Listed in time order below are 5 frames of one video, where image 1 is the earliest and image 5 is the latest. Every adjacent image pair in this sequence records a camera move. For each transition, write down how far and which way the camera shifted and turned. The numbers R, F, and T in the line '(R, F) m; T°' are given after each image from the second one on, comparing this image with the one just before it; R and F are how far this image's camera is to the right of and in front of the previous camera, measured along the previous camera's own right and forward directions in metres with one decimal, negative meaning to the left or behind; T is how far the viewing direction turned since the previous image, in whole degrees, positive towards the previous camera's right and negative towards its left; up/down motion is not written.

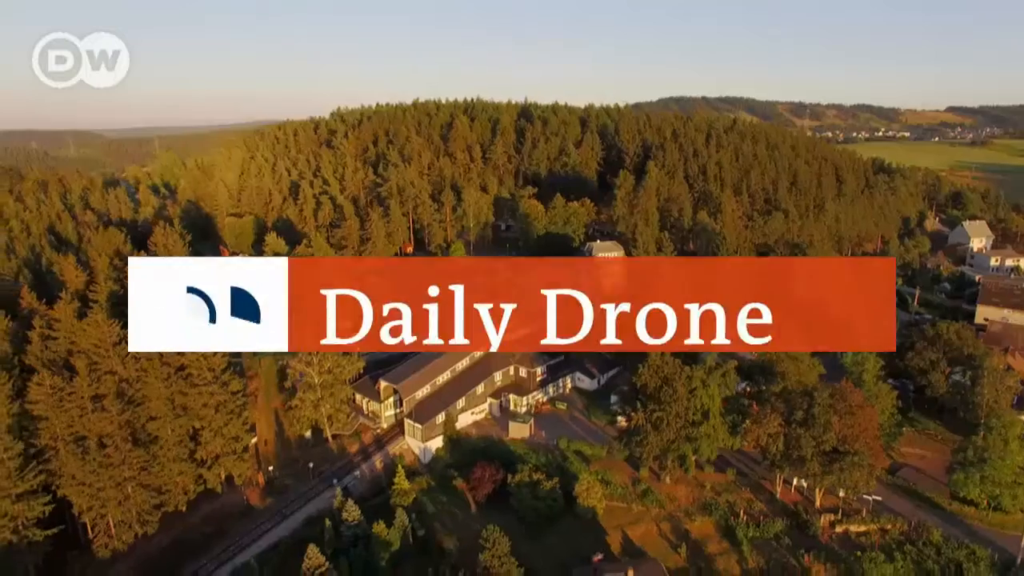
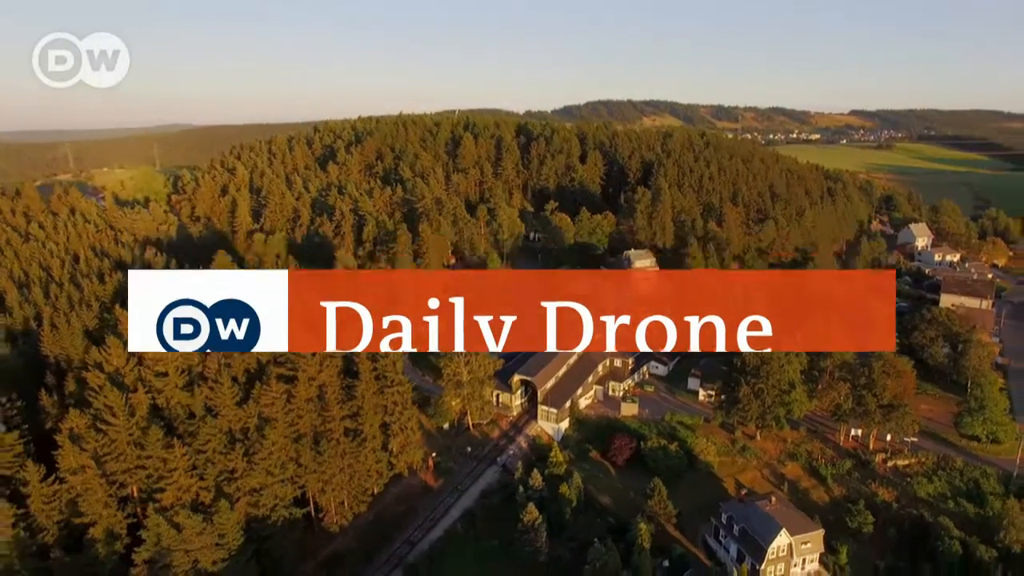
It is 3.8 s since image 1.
(-8.3, -5.0) m; +7°
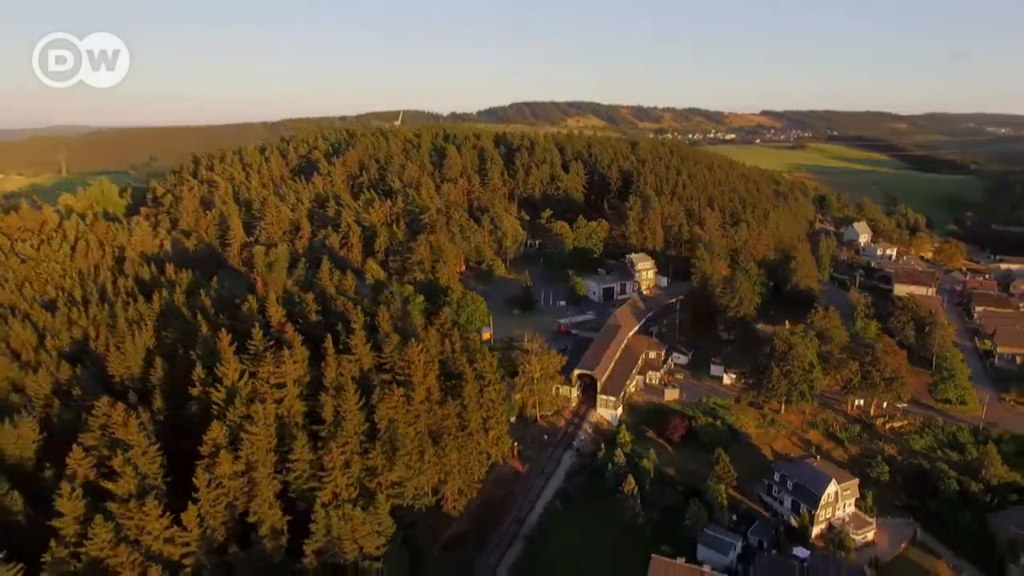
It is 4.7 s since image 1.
(-7.2, -3.5) m; +8°
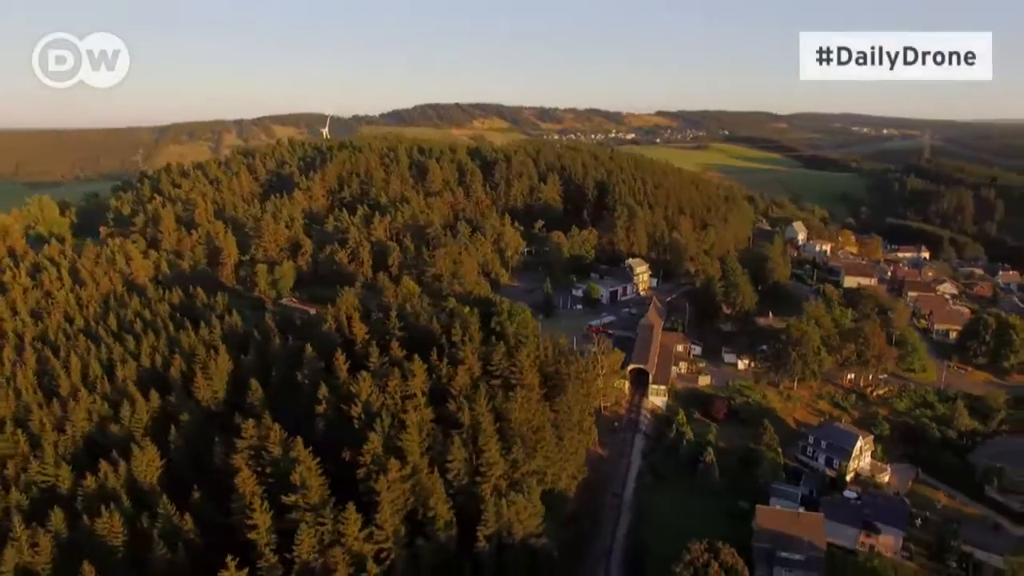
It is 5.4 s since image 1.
(-9.9, -3.8) m; +10°
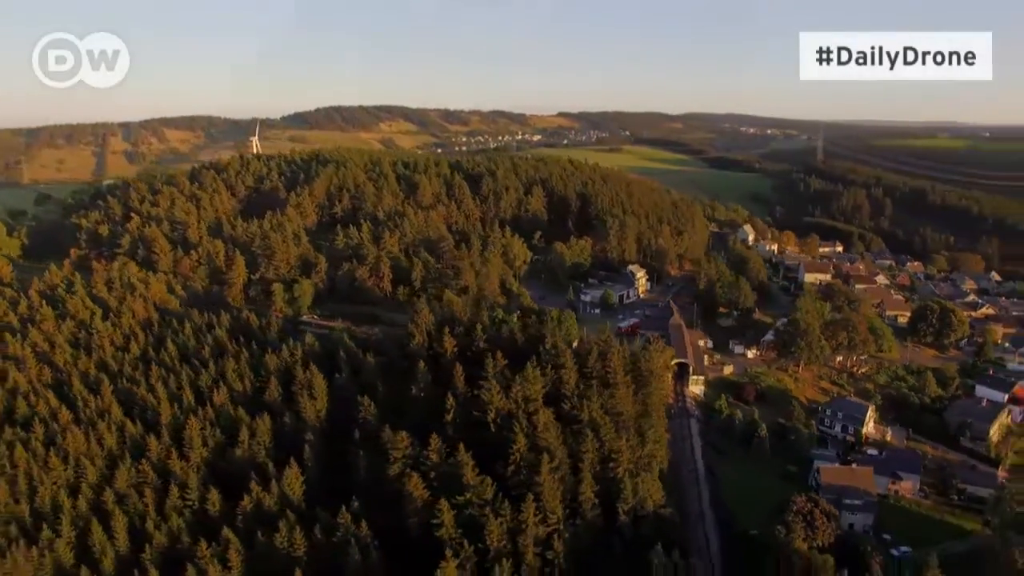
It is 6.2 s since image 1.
(-11.6, -3.8) m; +10°
